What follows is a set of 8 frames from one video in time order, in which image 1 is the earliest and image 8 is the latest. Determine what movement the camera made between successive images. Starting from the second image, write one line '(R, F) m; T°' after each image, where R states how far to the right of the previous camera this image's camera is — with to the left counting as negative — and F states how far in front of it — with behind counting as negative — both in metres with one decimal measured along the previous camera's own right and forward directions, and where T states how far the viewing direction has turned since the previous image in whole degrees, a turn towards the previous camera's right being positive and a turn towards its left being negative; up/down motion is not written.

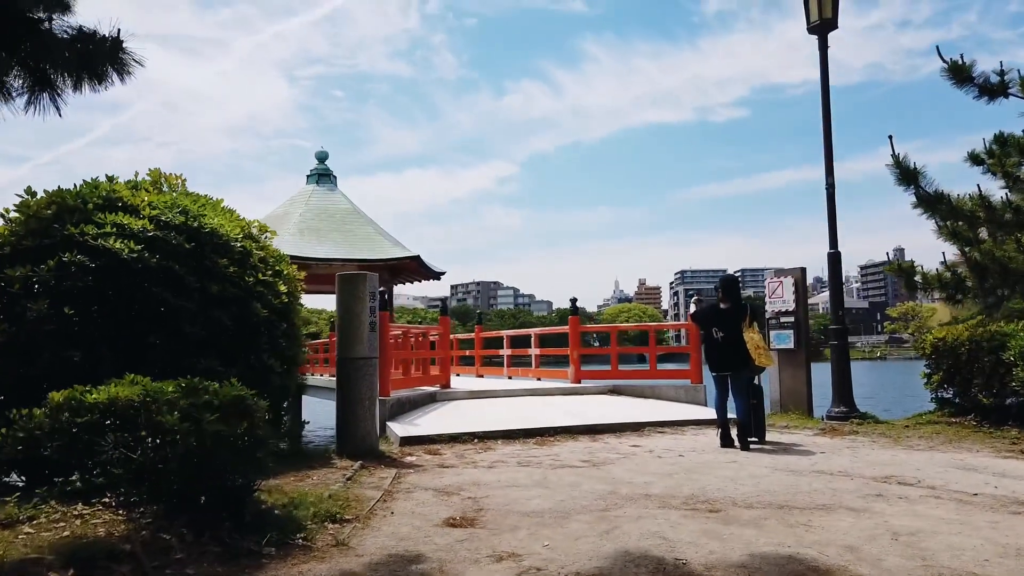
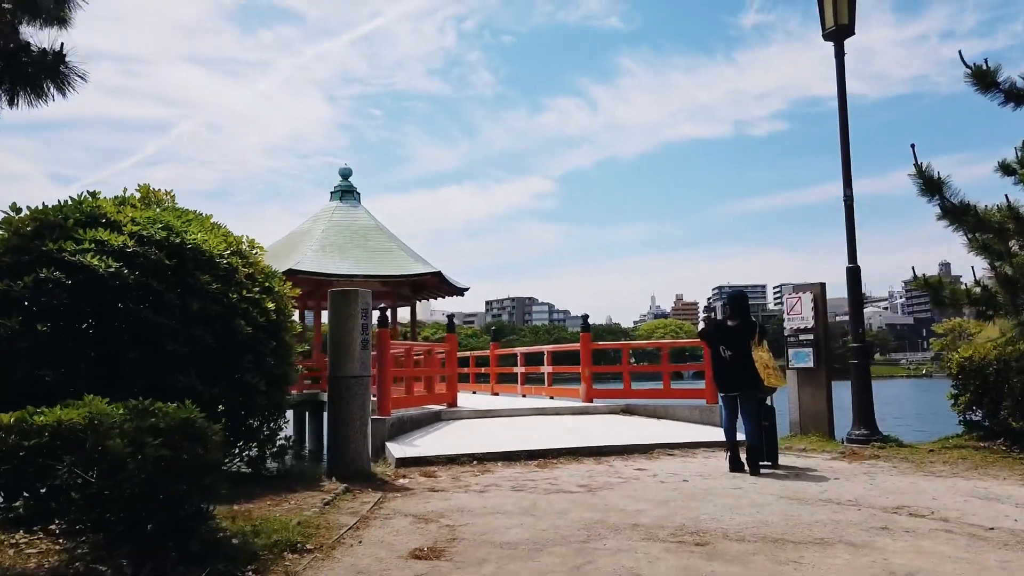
(+0.3, +0.2) m; -3°
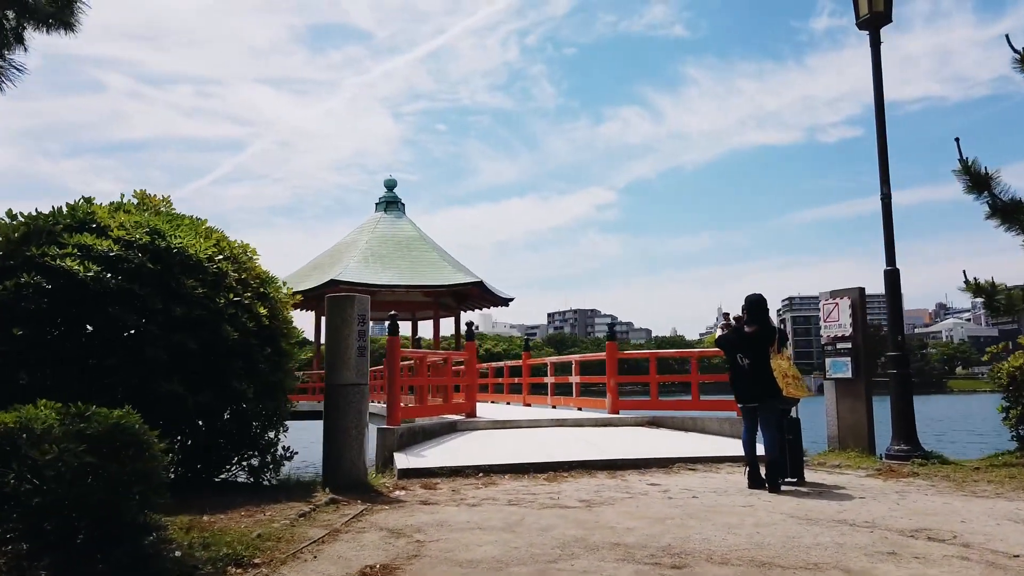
(+0.5, +0.3) m; -5°
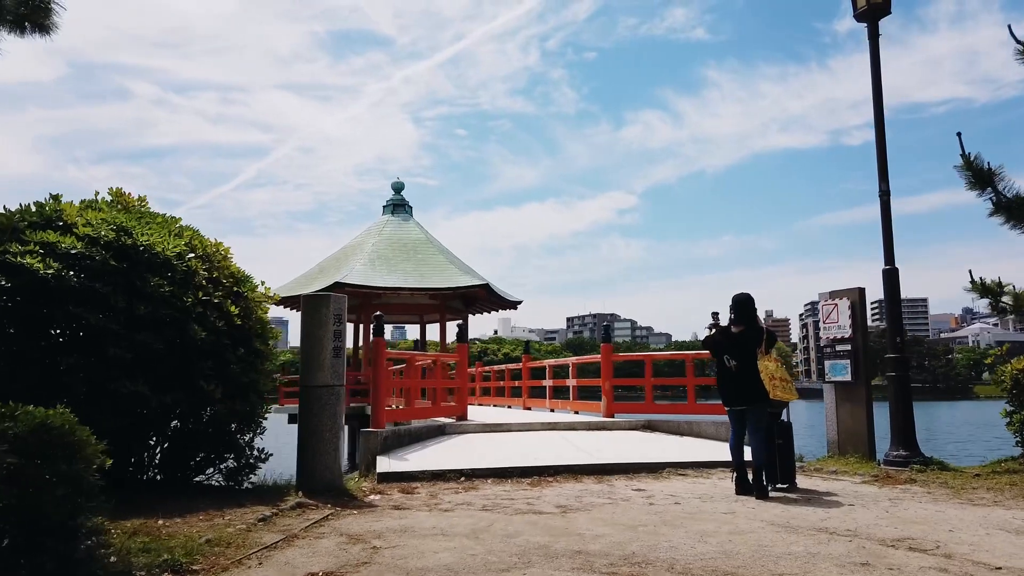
(+0.3, +0.2) m; -1°
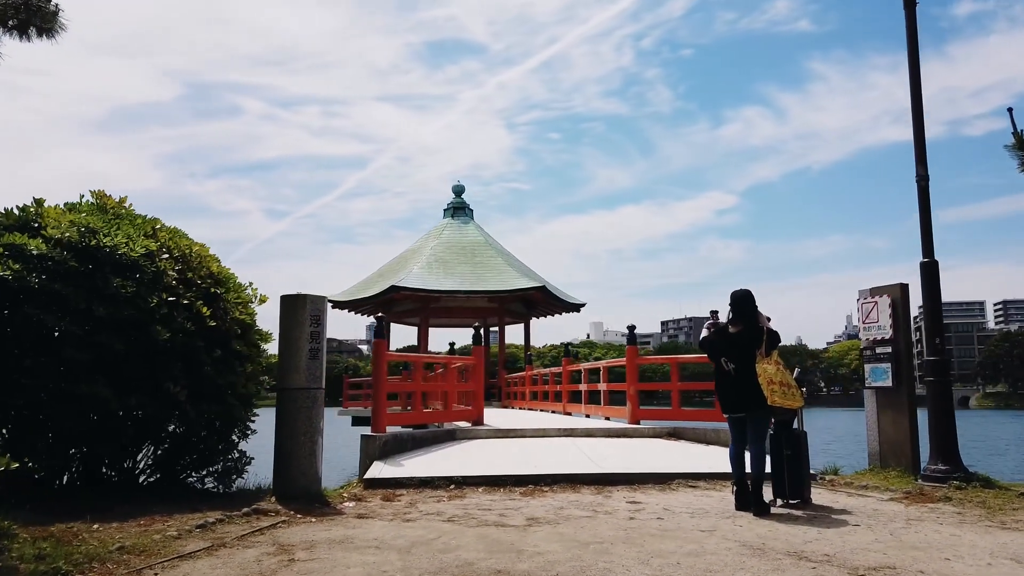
(+0.9, +0.4) m; -7°
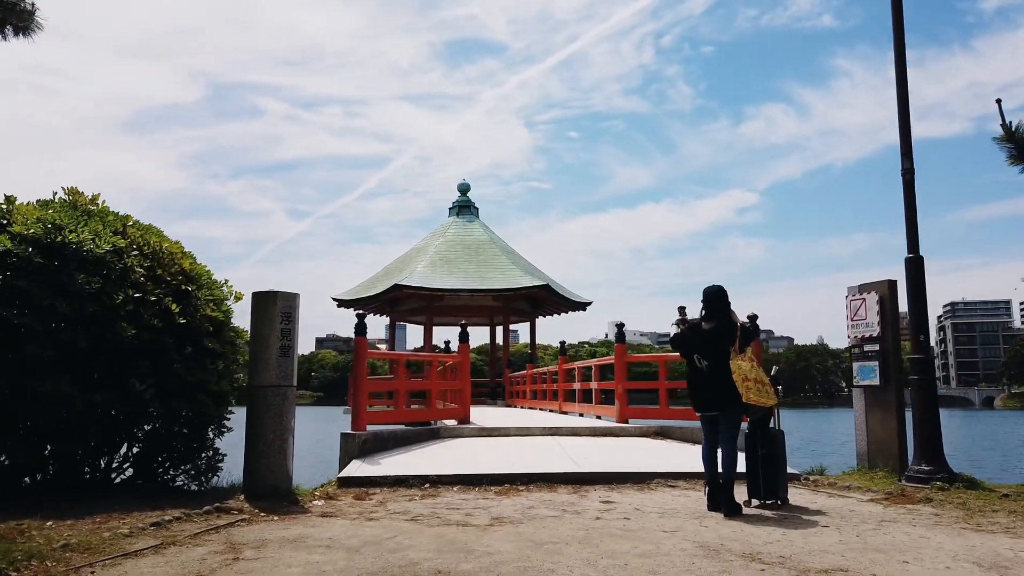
(+0.4, +0.1) m; -1°
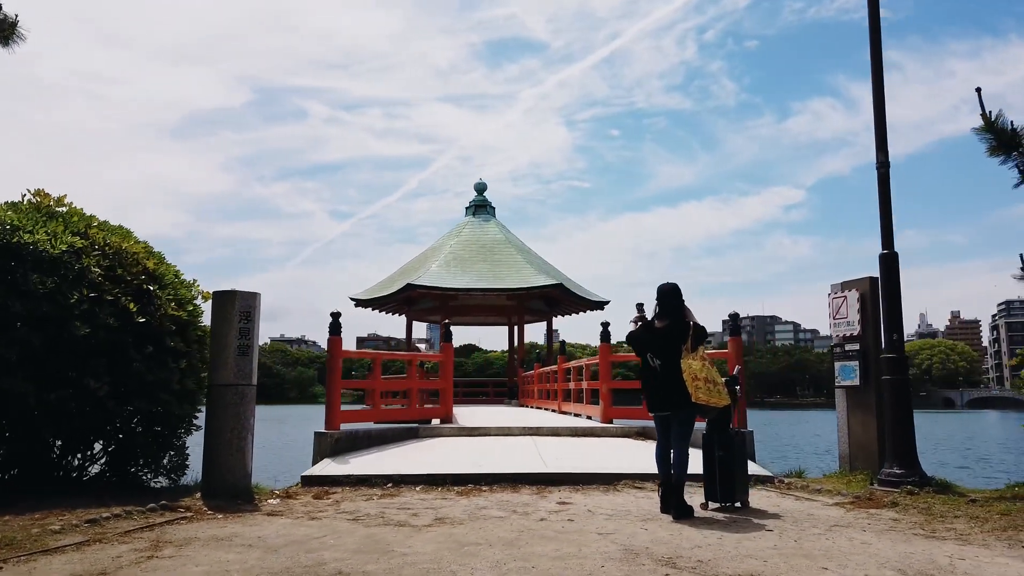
(+0.7, +0.1) m; -3°
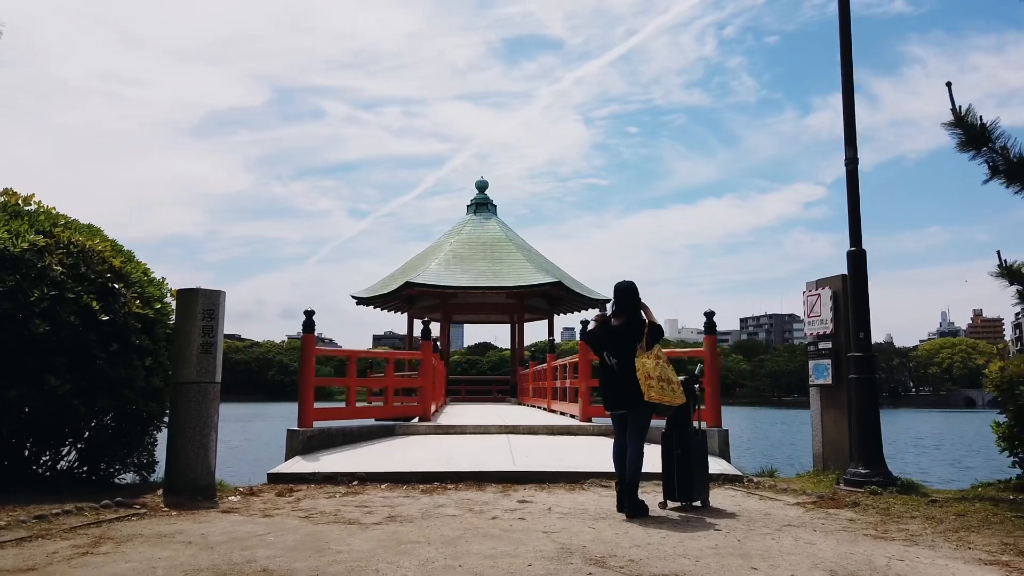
(+0.4, 0.0) m; -1°
